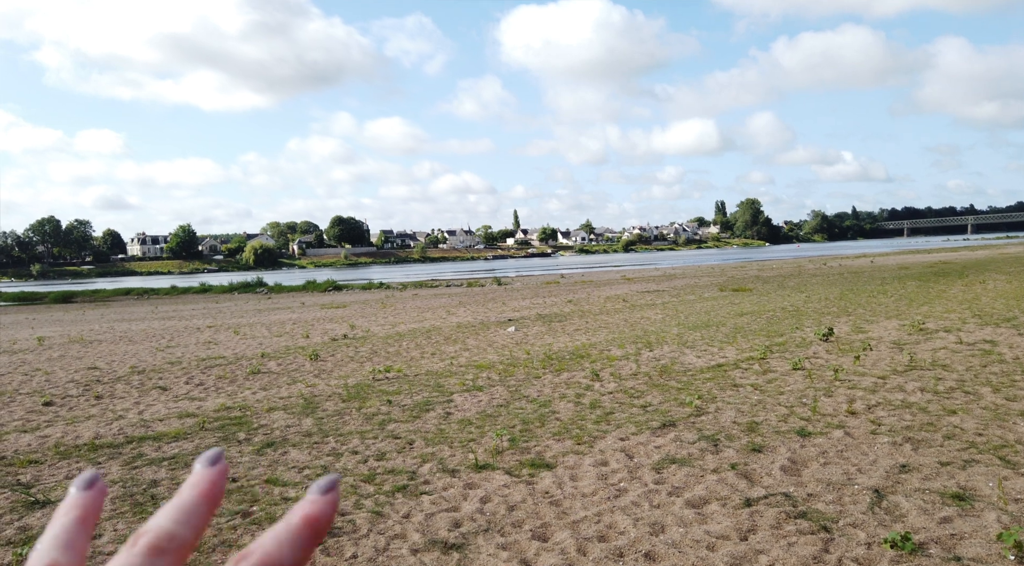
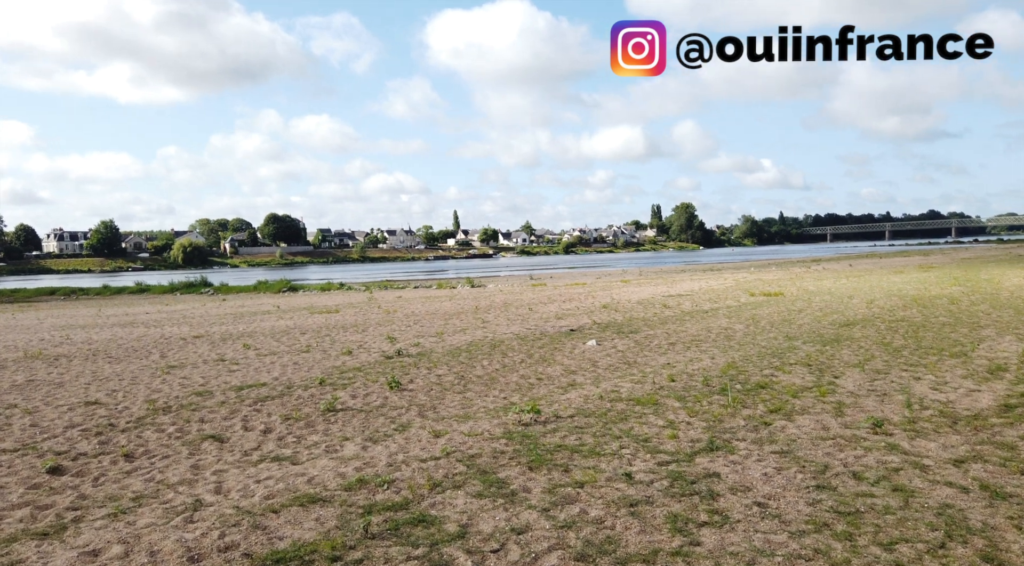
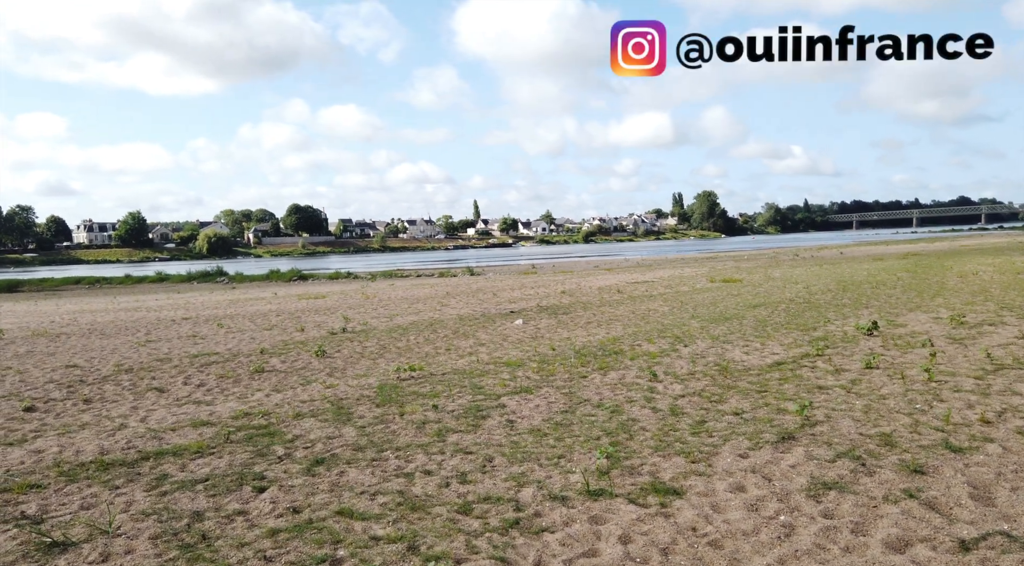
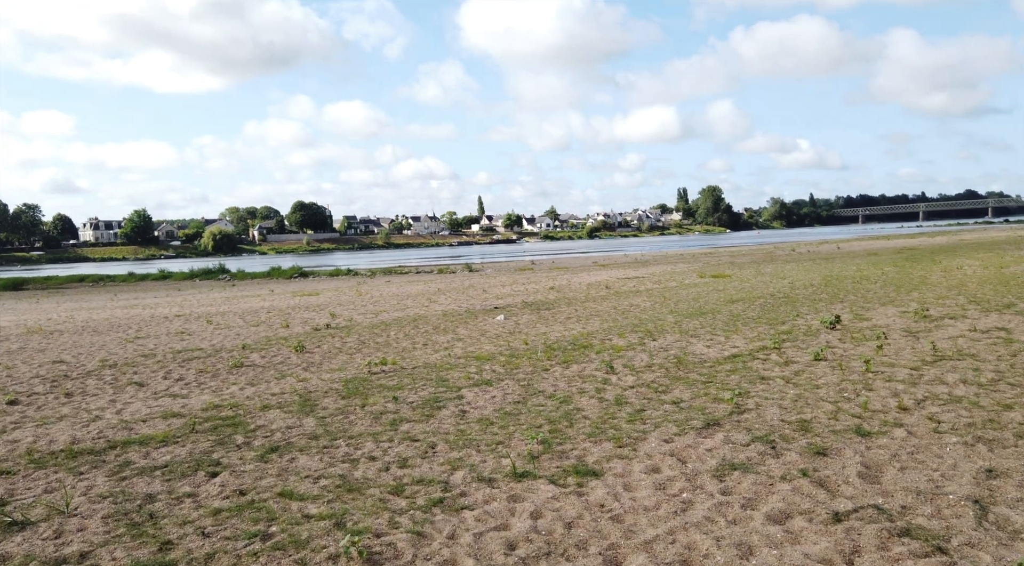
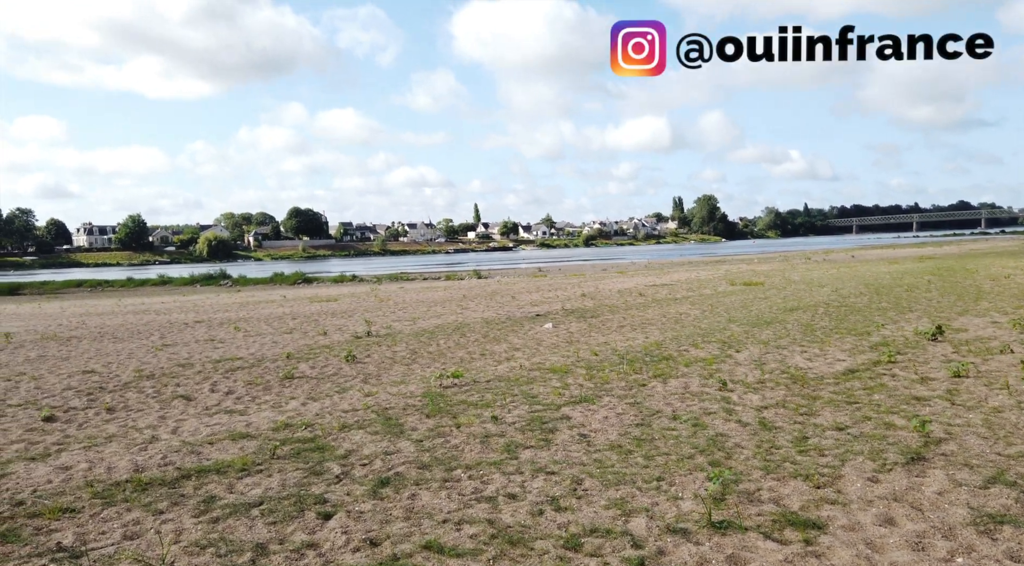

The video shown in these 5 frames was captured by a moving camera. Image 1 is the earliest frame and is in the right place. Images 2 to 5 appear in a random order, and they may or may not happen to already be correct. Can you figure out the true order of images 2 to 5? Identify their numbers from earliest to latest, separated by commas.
4, 3, 5, 2
